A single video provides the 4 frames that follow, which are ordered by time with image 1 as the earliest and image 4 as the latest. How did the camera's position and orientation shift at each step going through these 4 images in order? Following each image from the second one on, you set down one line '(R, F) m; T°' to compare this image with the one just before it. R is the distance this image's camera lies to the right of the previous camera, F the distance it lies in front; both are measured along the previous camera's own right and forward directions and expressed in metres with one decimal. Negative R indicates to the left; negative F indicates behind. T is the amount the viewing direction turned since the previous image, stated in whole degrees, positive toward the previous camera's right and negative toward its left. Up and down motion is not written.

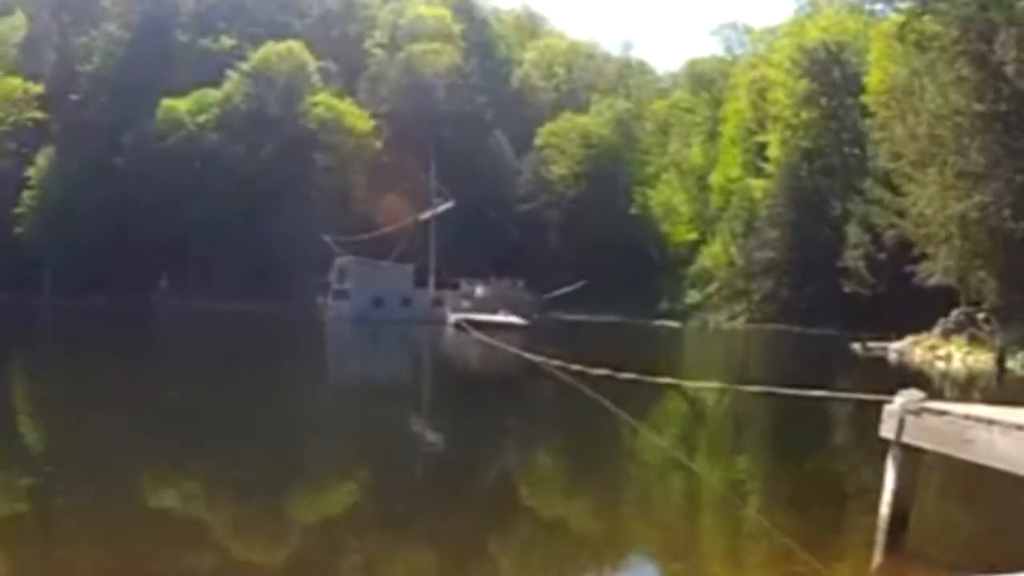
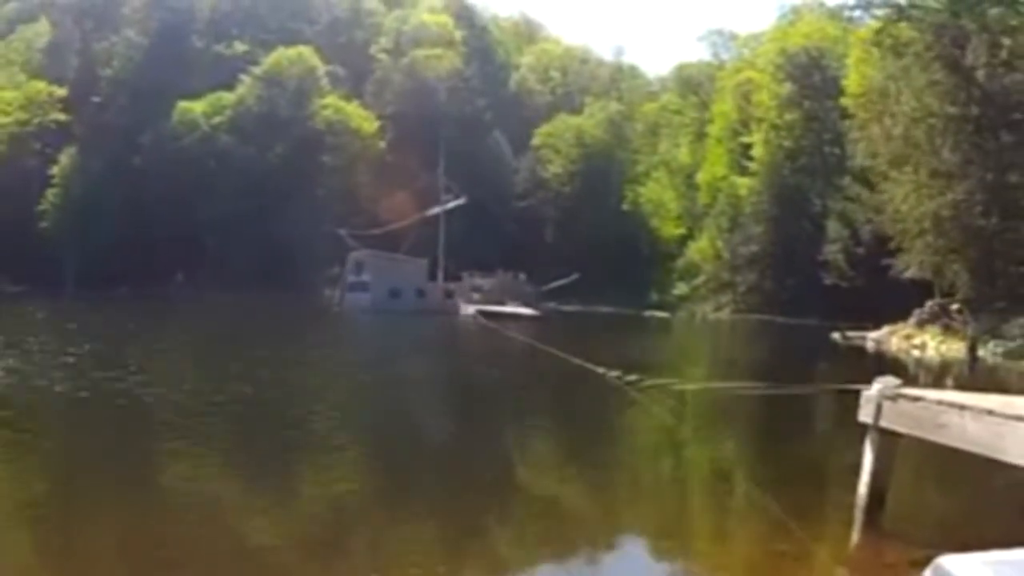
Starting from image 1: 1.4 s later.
(-0.2, -2.0) m; 0°
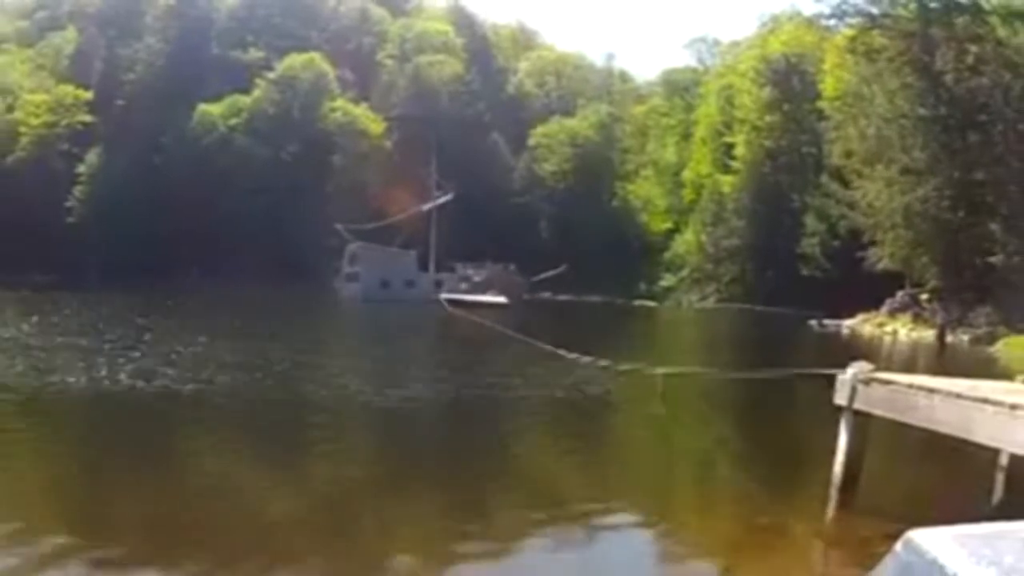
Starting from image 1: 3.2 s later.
(-0.2, -2.5) m; 0°
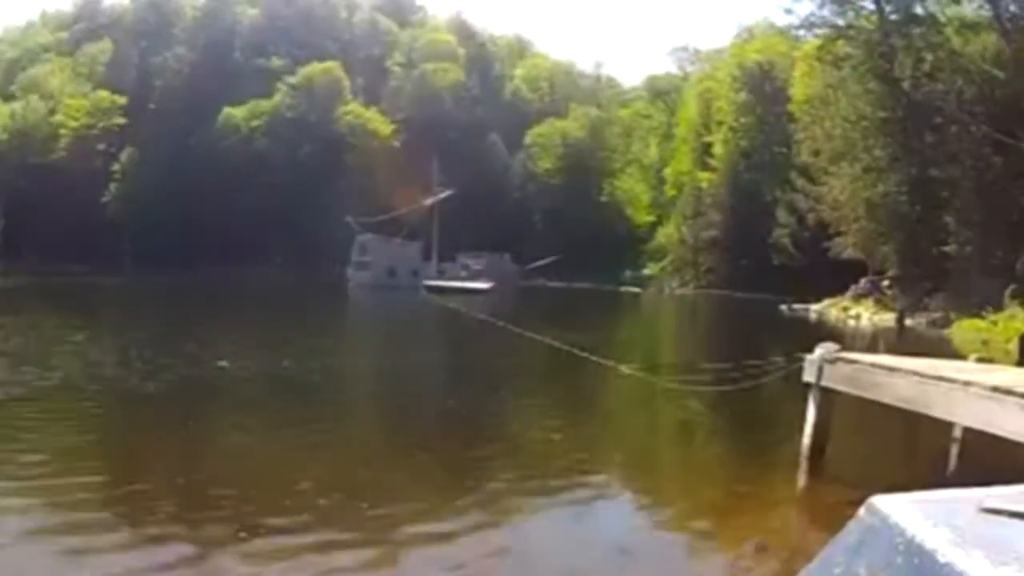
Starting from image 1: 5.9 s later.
(-0.5, -3.7) m; +1°
